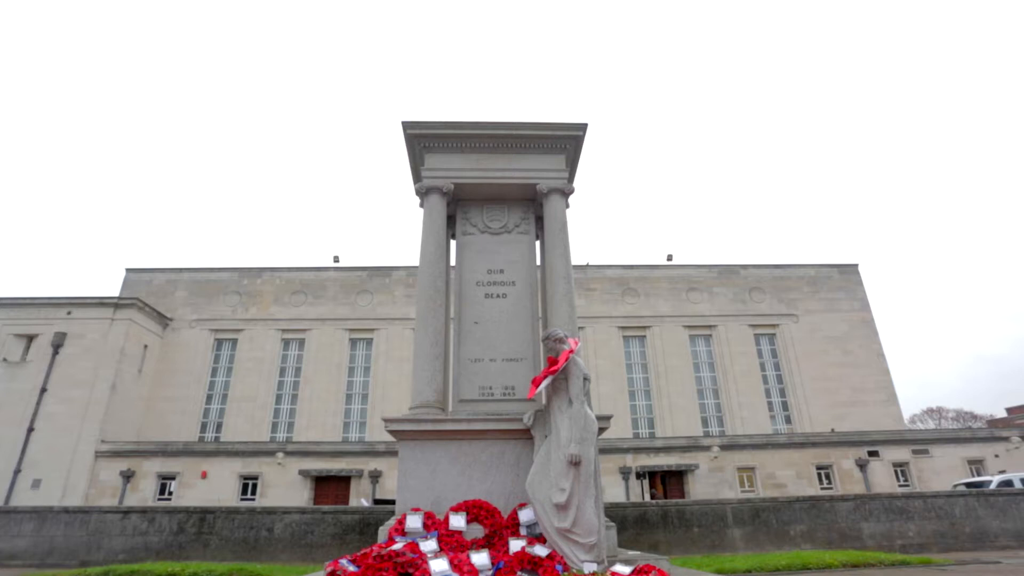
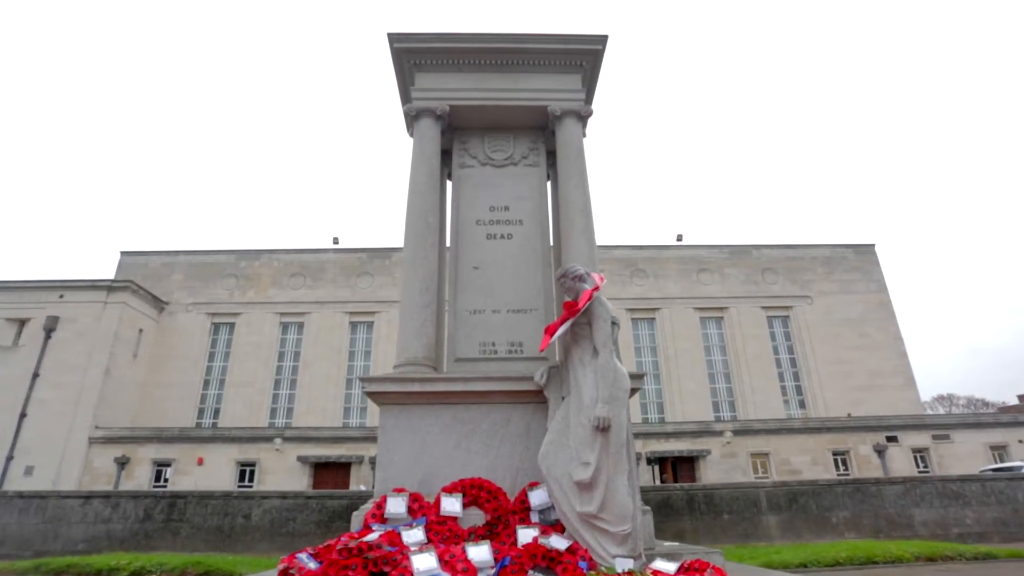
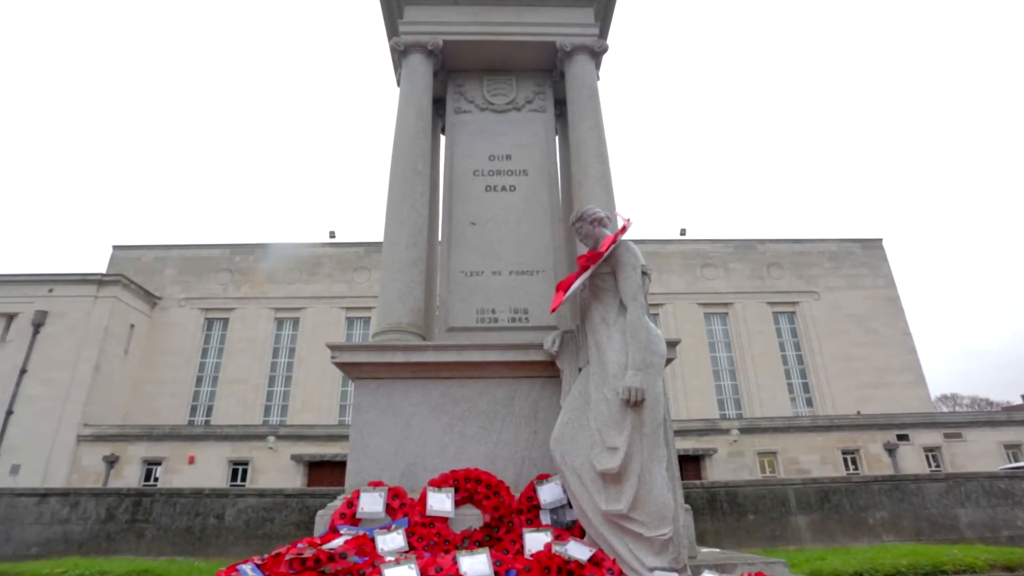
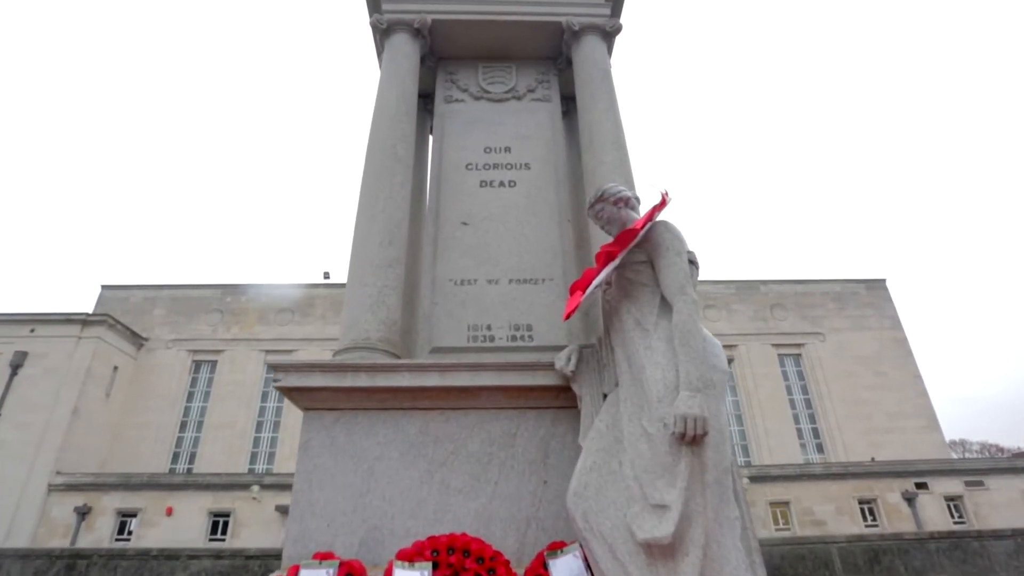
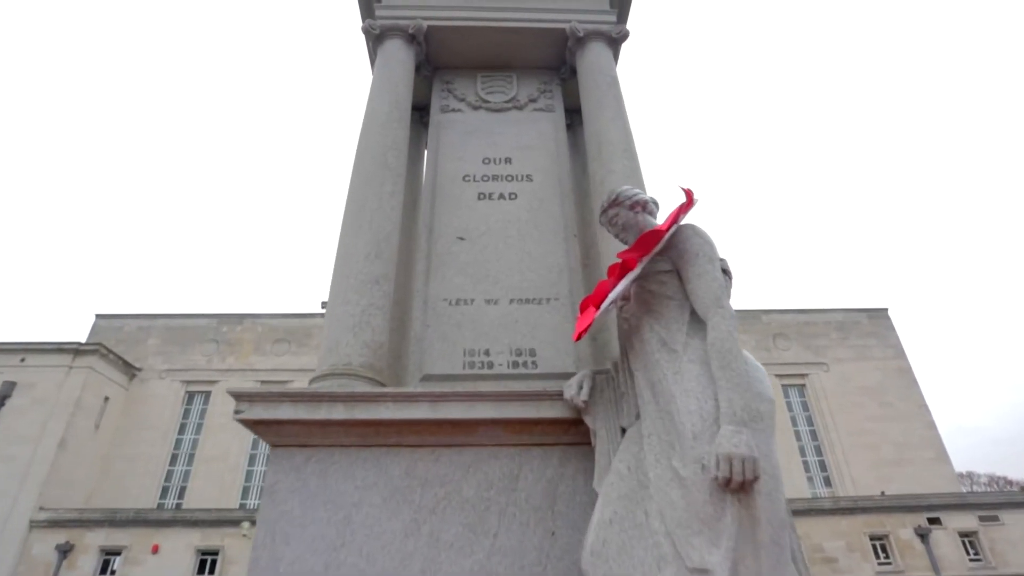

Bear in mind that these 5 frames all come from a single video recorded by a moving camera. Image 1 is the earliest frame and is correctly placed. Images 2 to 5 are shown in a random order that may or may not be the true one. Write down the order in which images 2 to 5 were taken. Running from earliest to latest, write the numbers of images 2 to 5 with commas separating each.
2, 3, 4, 5
